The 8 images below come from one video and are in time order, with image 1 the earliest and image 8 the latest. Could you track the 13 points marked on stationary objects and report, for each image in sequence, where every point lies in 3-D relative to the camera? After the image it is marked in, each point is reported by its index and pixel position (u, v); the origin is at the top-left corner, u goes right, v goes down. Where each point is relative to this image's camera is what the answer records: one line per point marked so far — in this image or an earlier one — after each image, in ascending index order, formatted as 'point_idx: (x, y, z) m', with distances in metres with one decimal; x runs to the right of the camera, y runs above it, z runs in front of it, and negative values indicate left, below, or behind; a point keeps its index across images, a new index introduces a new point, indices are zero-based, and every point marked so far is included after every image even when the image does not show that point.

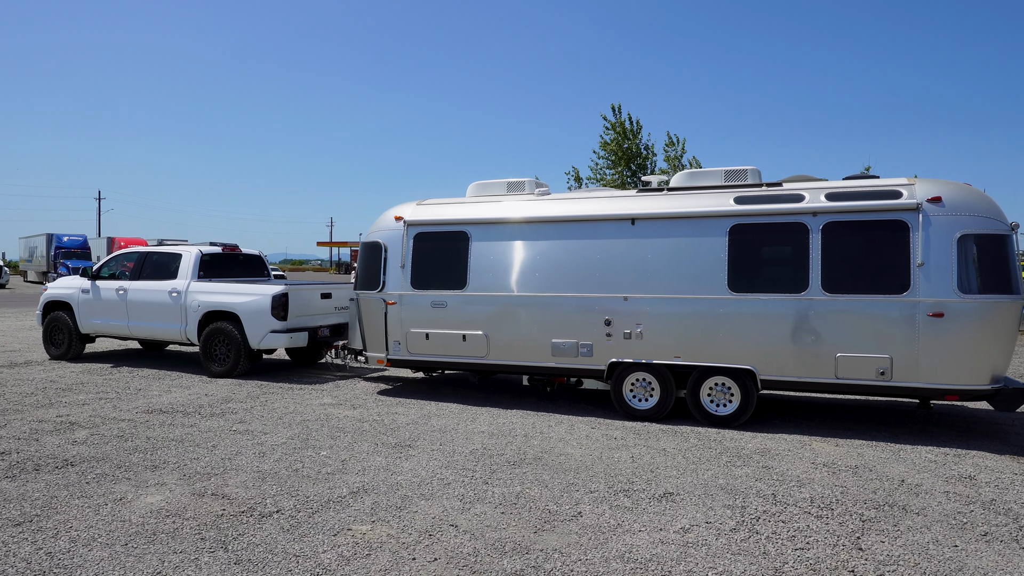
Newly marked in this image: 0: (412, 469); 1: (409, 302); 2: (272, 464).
0: (-0.8, -1.4, +5.8) m
1: (-1.2, -0.2, +8.9) m
2: (-1.9, -1.4, +5.9) m
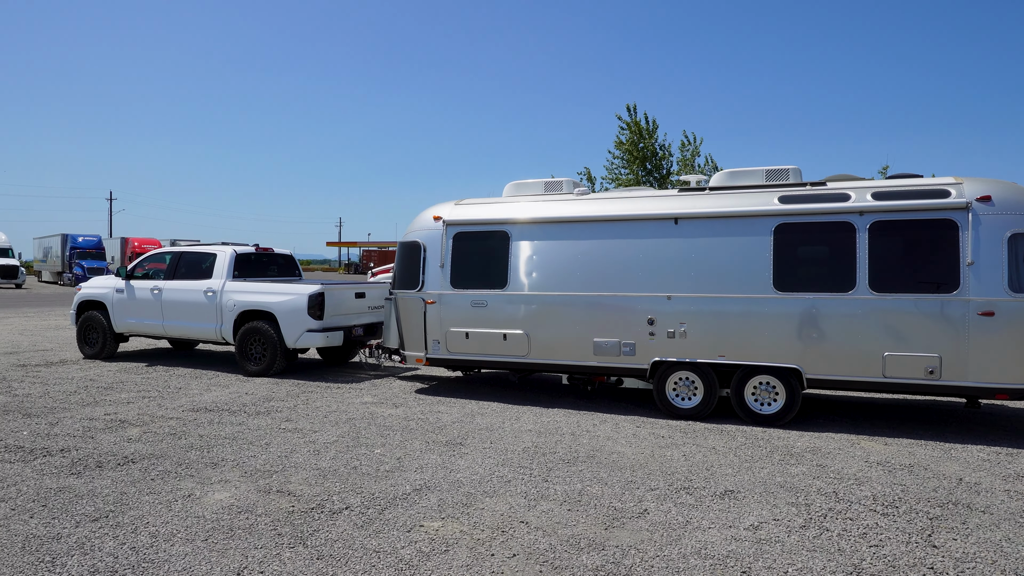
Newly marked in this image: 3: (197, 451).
0: (-0.3, -1.4, +5.9) m
1: (-0.7, -0.2, +8.9) m
2: (-1.5, -1.4, +6.0) m
3: (-2.6, -1.3, +6.1) m
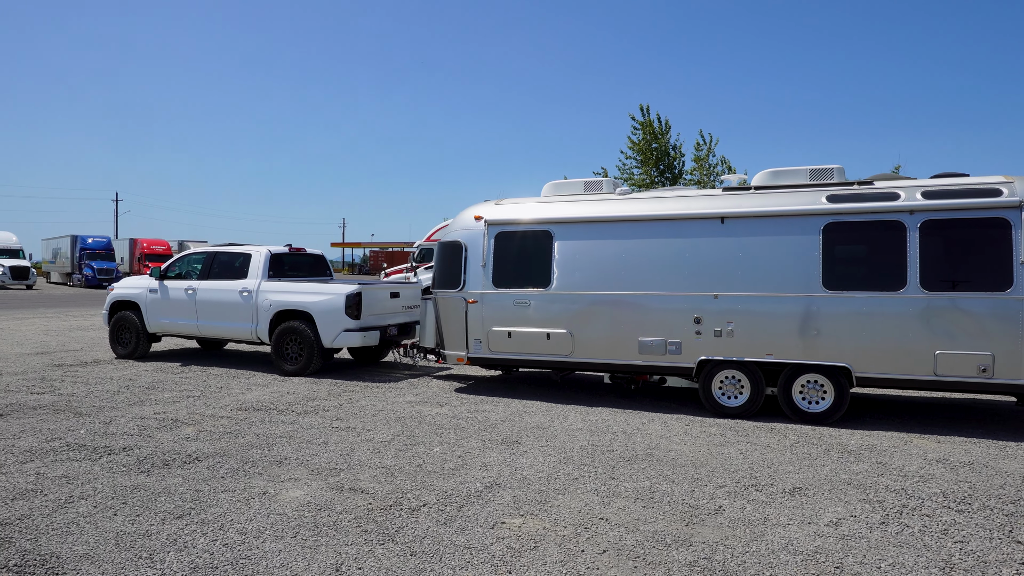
0: (+0.2, -1.4, +5.9) m
1: (-0.2, -0.1, +9.0) m
2: (-1.0, -1.4, +6.0) m
3: (-2.1, -1.3, +6.1) m
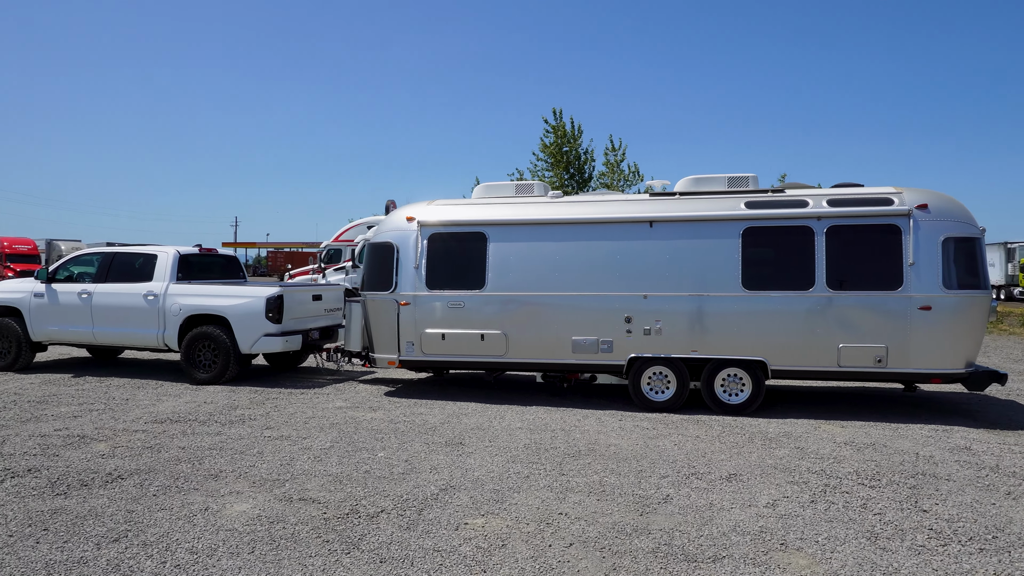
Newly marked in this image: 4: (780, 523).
0: (-0.2, -1.4, +6.0) m
1: (-1.1, -0.2, +9.0) m
2: (-1.4, -1.4, +5.9) m
3: (-2.5, -1.4, +5.9) m
4: (+1.6, -1.5, +4.6) m
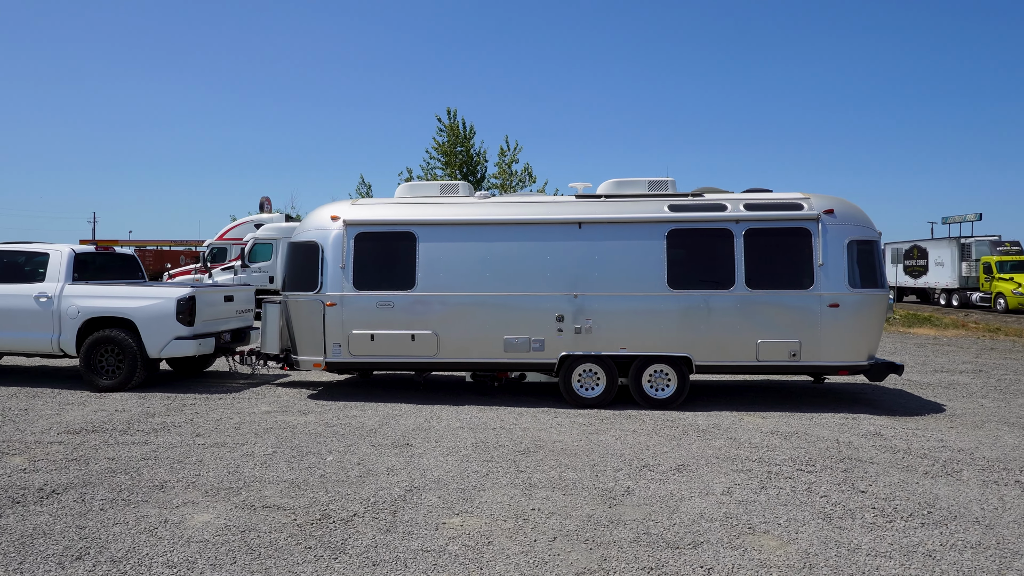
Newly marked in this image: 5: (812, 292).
0: (-0.6, -1.4, +5.9) m
1: (-1.9, -0.2, +8.8) m
2: (-1.7, -1.4, +5.7) m
3: (-2.8, -1.4, +5.5) m
4: (+1.5, -1.4, +4.9) m
5: (+3.3, 0.0, +8.3) m
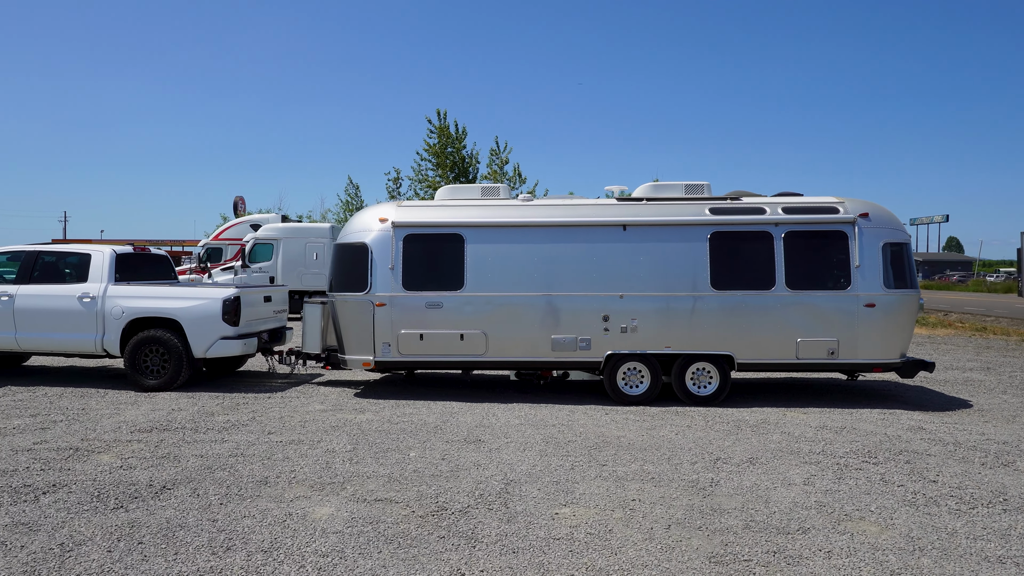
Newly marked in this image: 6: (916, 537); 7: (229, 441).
0: (+0.1, -1.4, +6.2) m
1: (-1.3, -0.2, +8.9) m
2: (-1.0, -1.4, +5.9) m
3: (-2.2, -1.4, +5.6) m
4: (+2.2, -1.5, +5.2) m
5: (+3.9, 0.0, +8.6) m
6: (+2.4, -1.5, +4.4) m
7: (-2.5, -1.4, +6.7) m
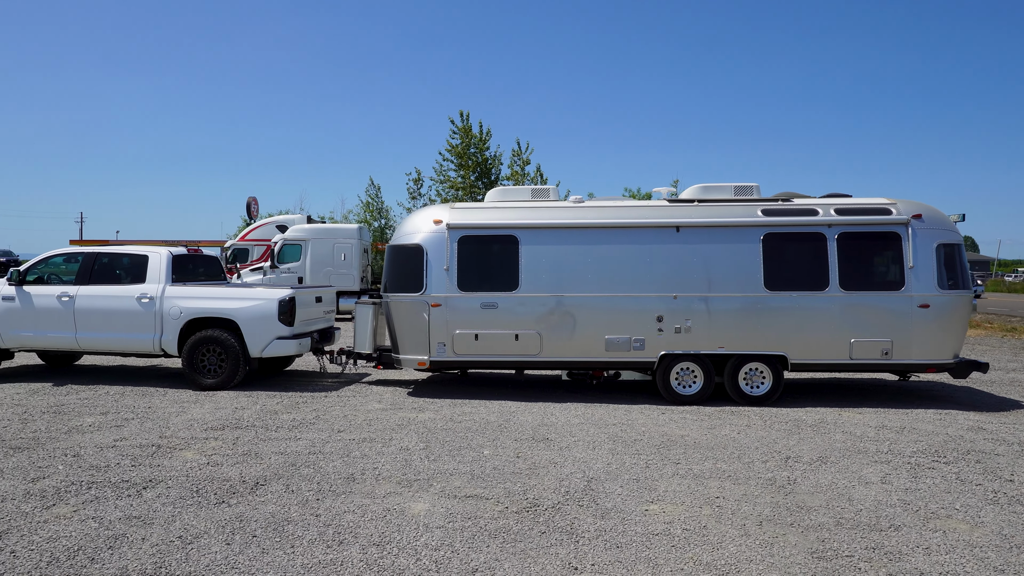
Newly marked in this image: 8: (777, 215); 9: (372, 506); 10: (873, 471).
0: (+0.7, -1.4, +6.3) m
1: (-0.7, -0.2, +9.1) m
2: (-0.4, -1.4, +6.0) m
3: (-1.6, -1.4, +5.7) m
4: (+2.8, -1.5, +5.3) m
5: (+4.5, -0.1, +8.7) m
6: (+3.0, -1.5, +4.5) m
7: (-1.9, -1.4, +6.8) m
8: (+3.2, +0.9, +9.0) m
9: (-0.9, -1.4, +4.9) m
10: (+2.8, -1.4, +5.9) m
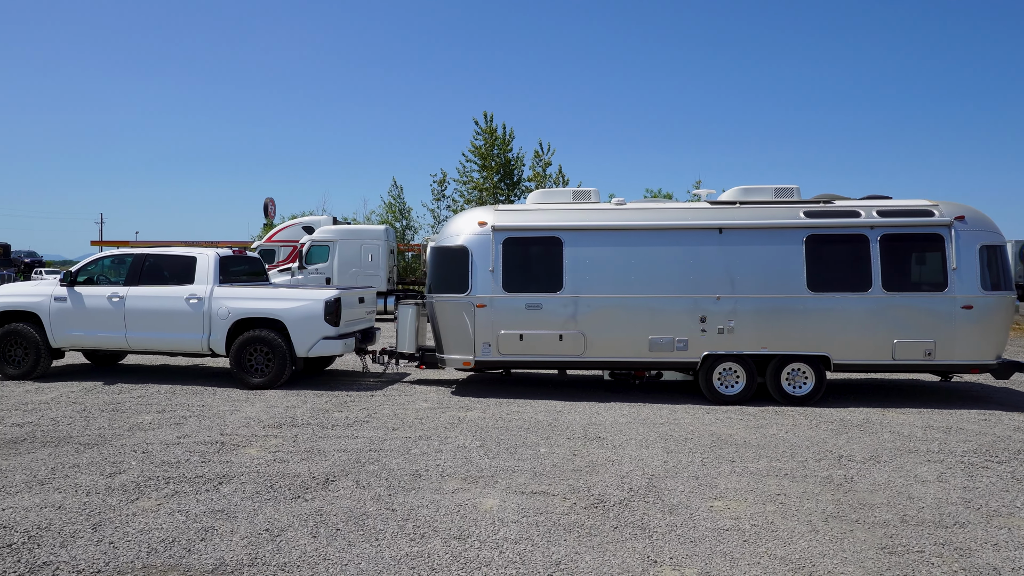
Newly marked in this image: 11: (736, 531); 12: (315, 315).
0: (+1.1, -1.4, +6.4) m
1: (-0.2, -0.2, +9.2) m
2: (0.0, -1.4, +6.1) m
3: (-1.1, -1.4, +5.9) m
4: (+3.2, -1.5, +5.4) m
5: (+5.0, -0.1, +8.7) m
6: (+3.4, -1.5, +4.6) m
7: (-1.4, -1.4, +7.0) m
8: (+3.7, +0.9, +9.0) m
9: (-0.5, -1.4, +5.1) m
10: (+3.3, -1.4, +6.0) m
11: (+1.3, -1.5, +4.6) m
12: (-2.5, -0.4, +9.6) m
